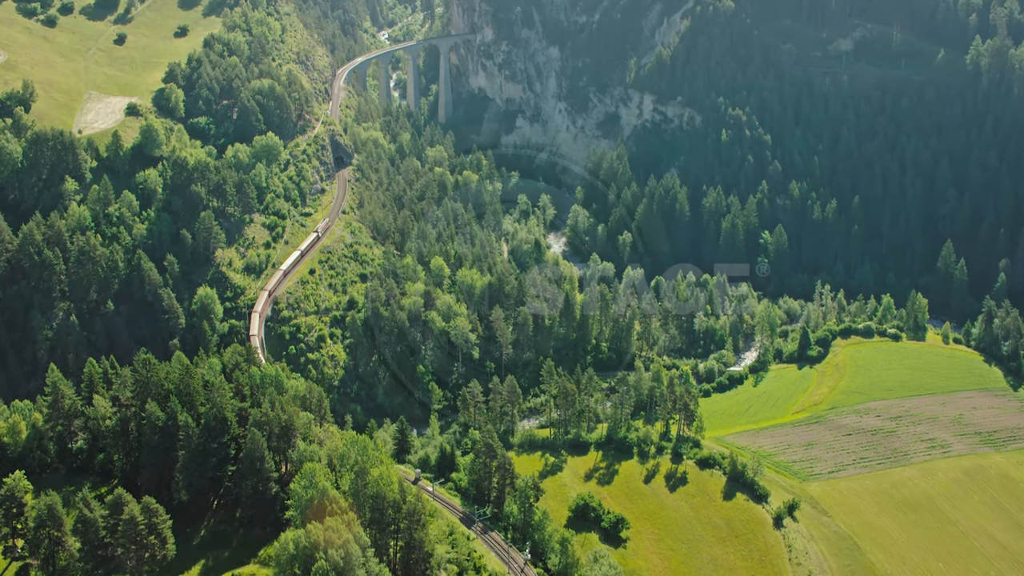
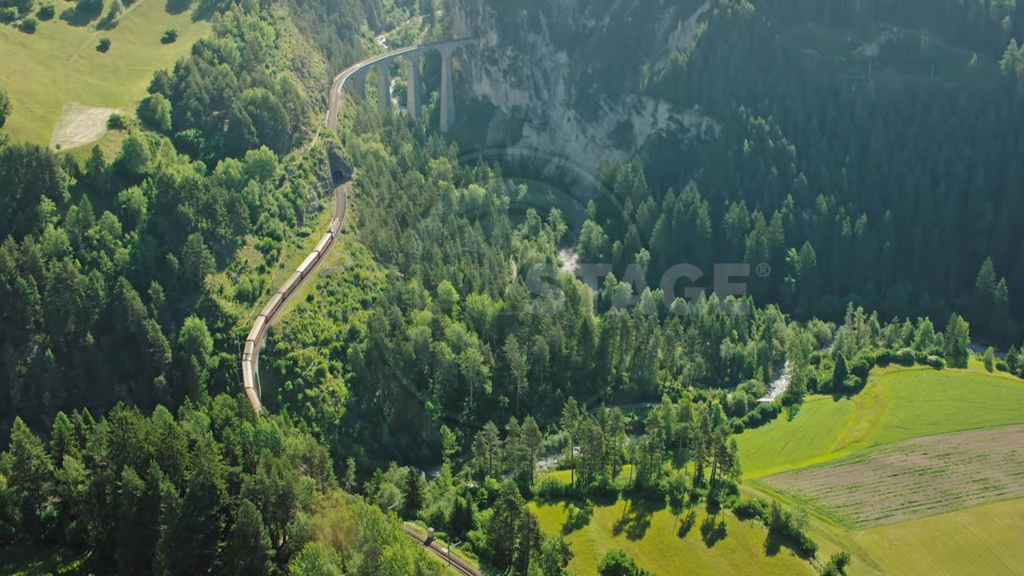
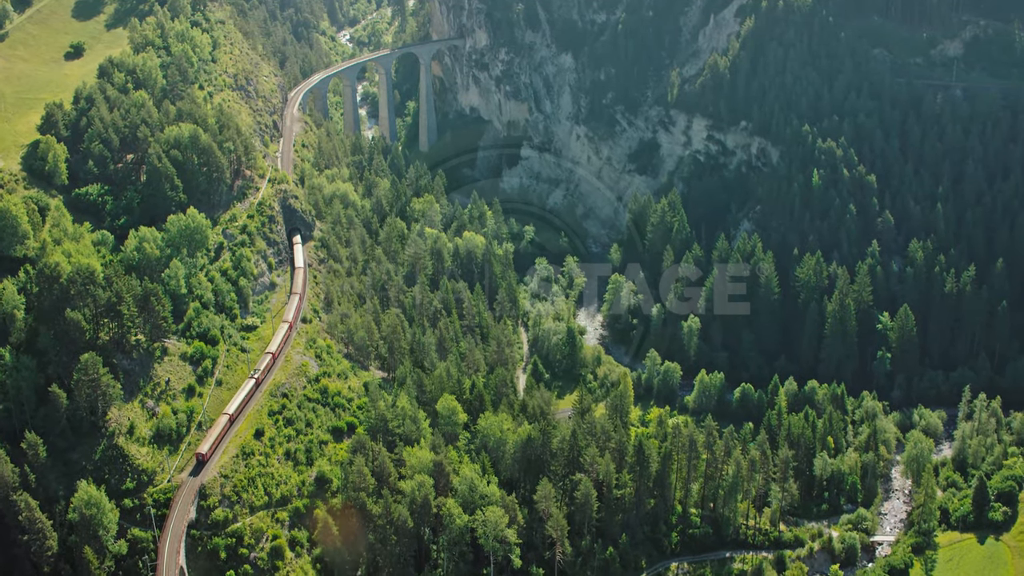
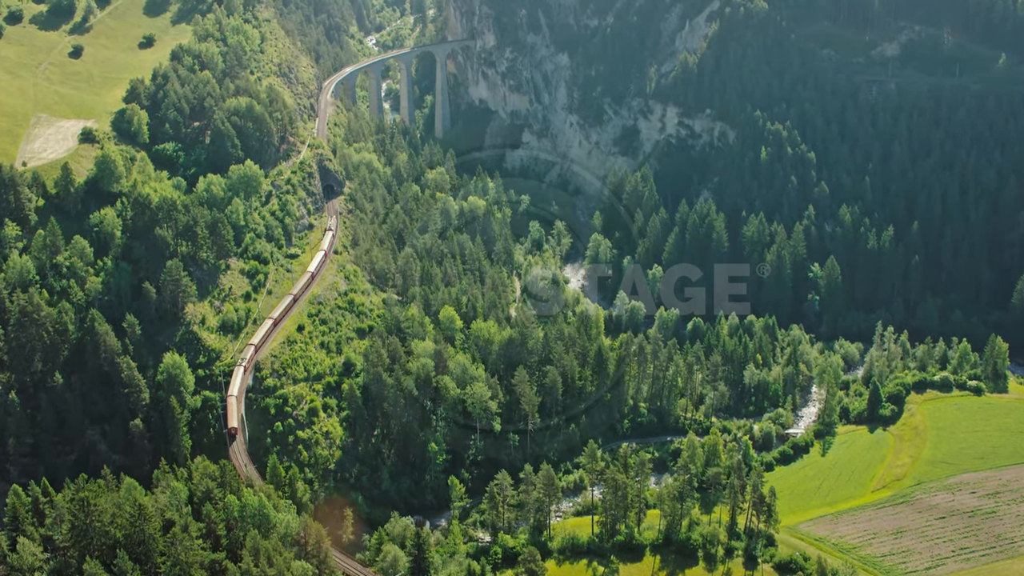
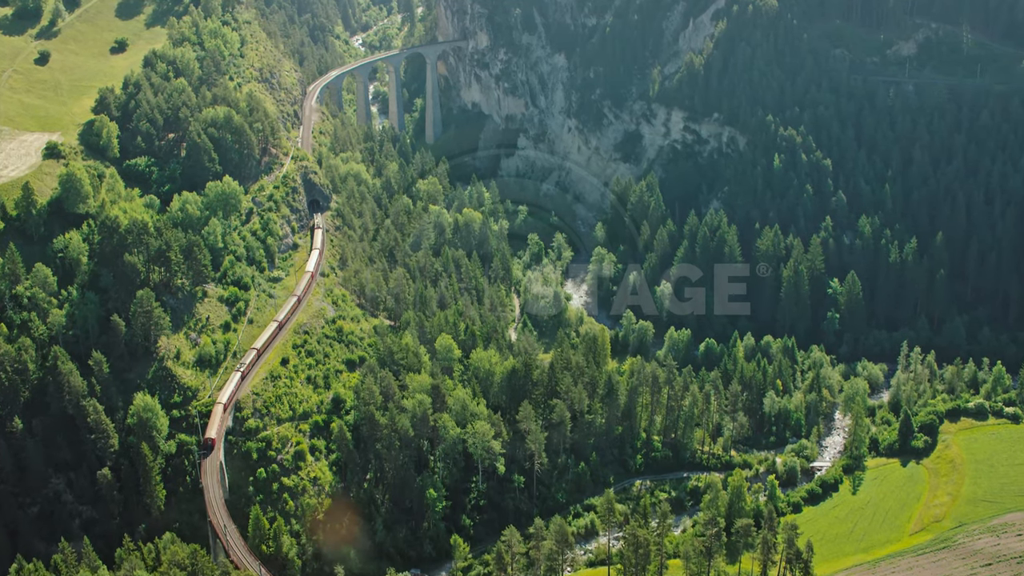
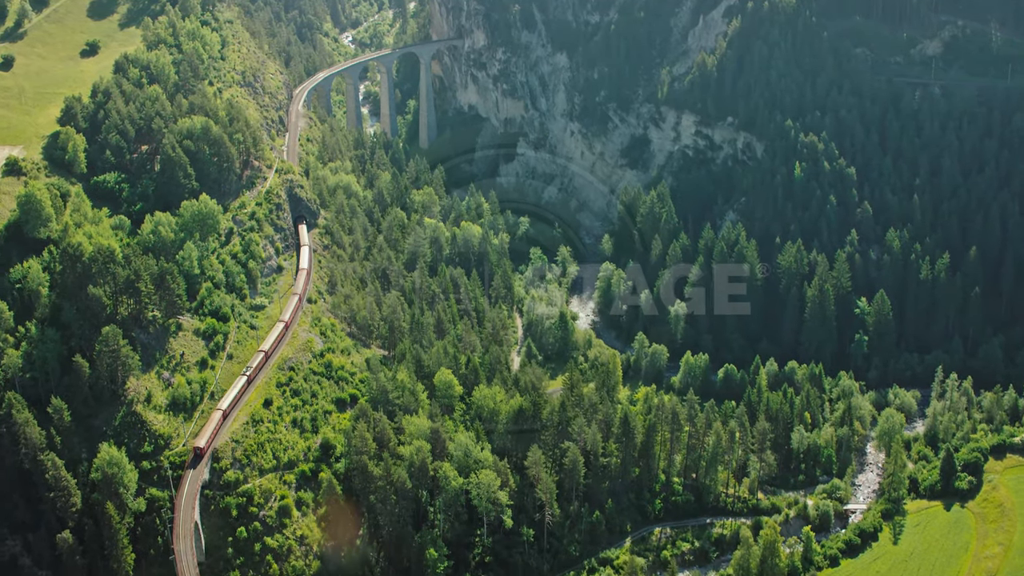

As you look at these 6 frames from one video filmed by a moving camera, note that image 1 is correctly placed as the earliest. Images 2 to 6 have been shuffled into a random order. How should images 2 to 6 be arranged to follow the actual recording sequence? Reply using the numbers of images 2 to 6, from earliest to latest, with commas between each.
2, 4, 5, 6, 3
